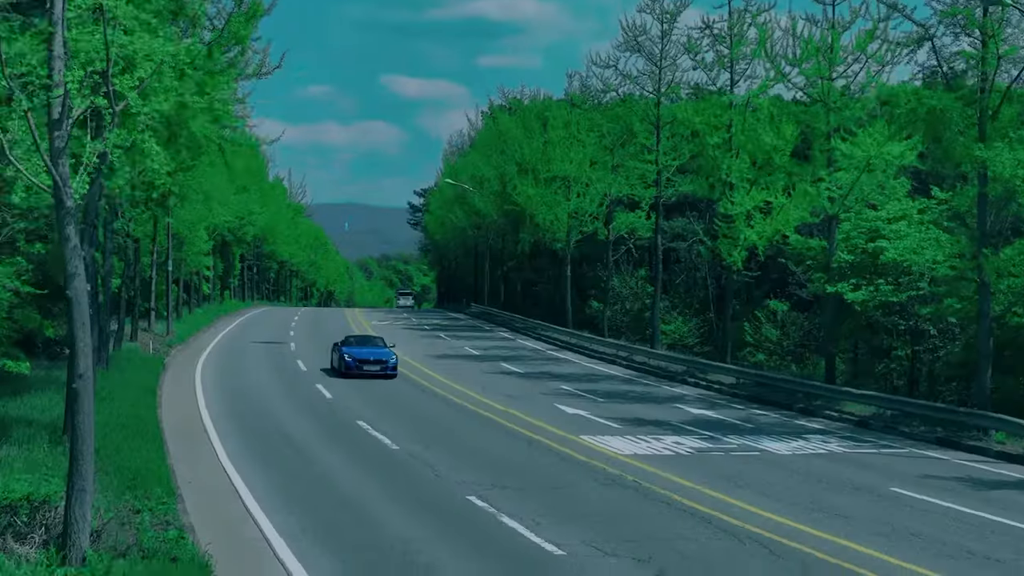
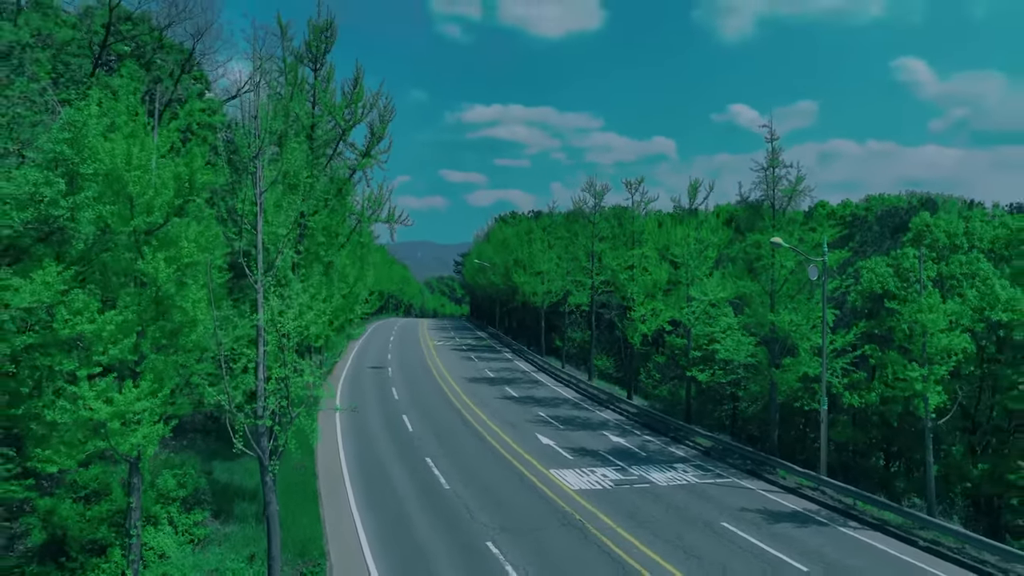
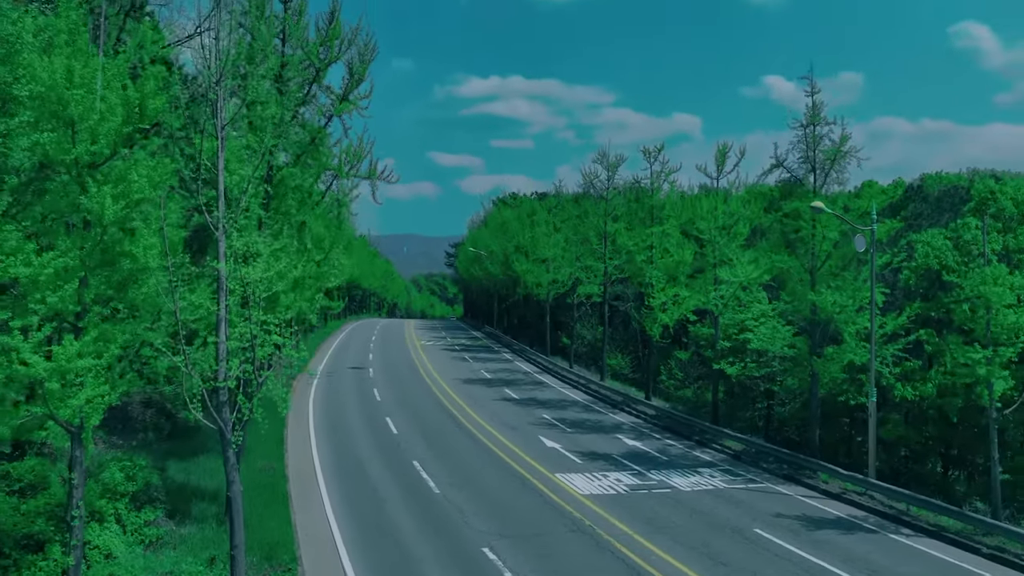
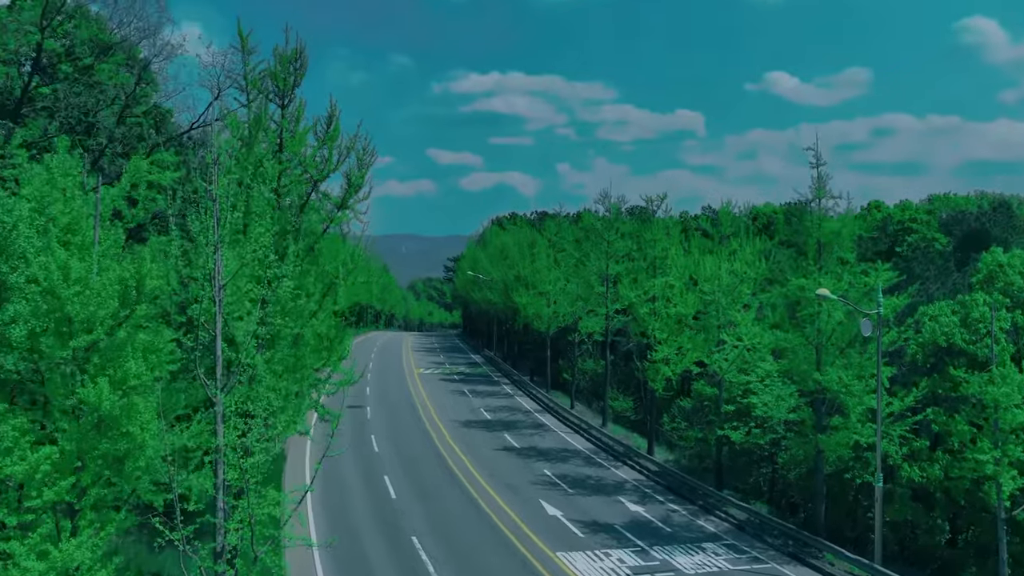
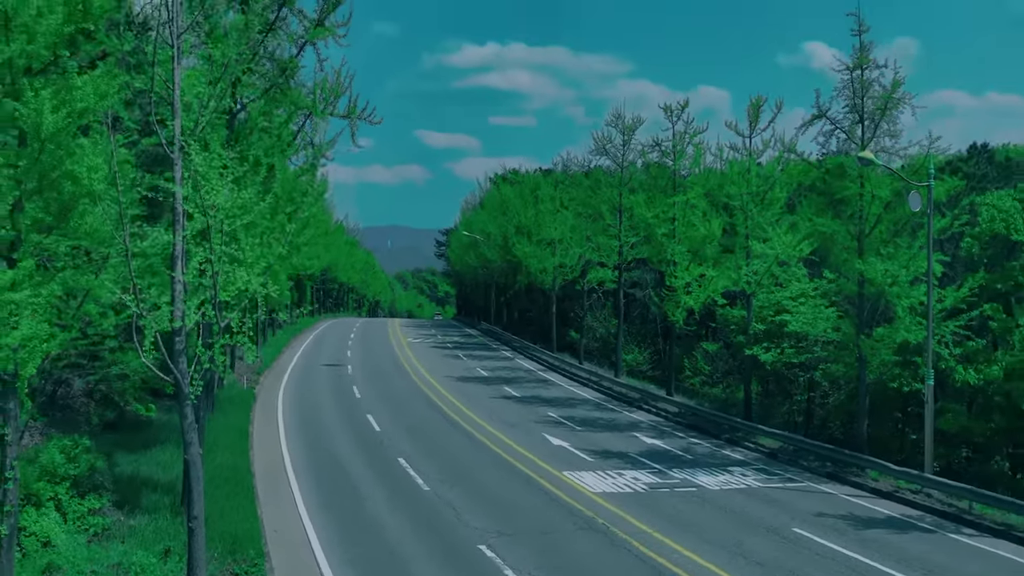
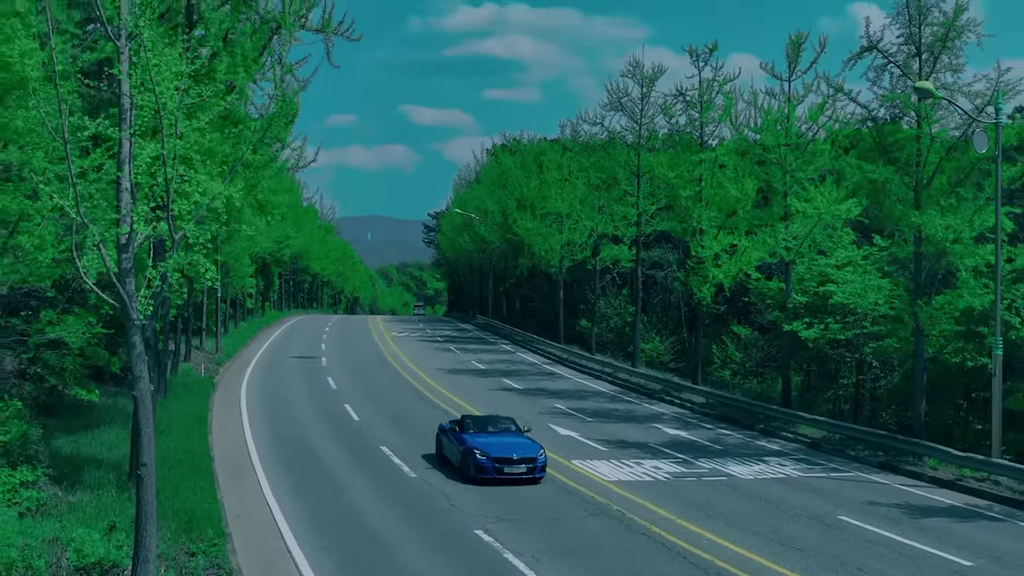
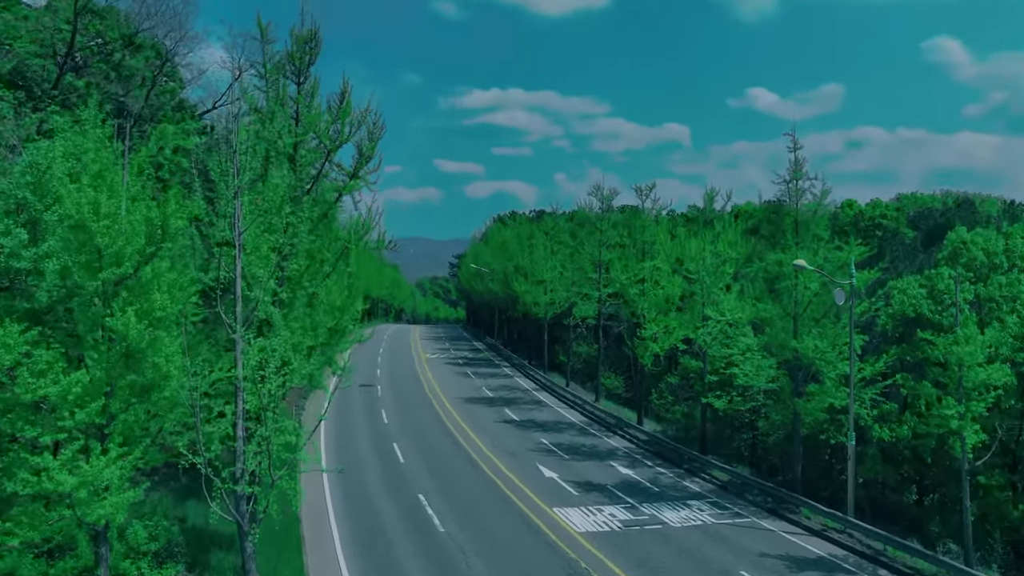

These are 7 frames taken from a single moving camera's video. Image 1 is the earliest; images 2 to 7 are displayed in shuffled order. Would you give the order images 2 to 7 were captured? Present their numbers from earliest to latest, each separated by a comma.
6, 5, 3, 2, 7, 4
